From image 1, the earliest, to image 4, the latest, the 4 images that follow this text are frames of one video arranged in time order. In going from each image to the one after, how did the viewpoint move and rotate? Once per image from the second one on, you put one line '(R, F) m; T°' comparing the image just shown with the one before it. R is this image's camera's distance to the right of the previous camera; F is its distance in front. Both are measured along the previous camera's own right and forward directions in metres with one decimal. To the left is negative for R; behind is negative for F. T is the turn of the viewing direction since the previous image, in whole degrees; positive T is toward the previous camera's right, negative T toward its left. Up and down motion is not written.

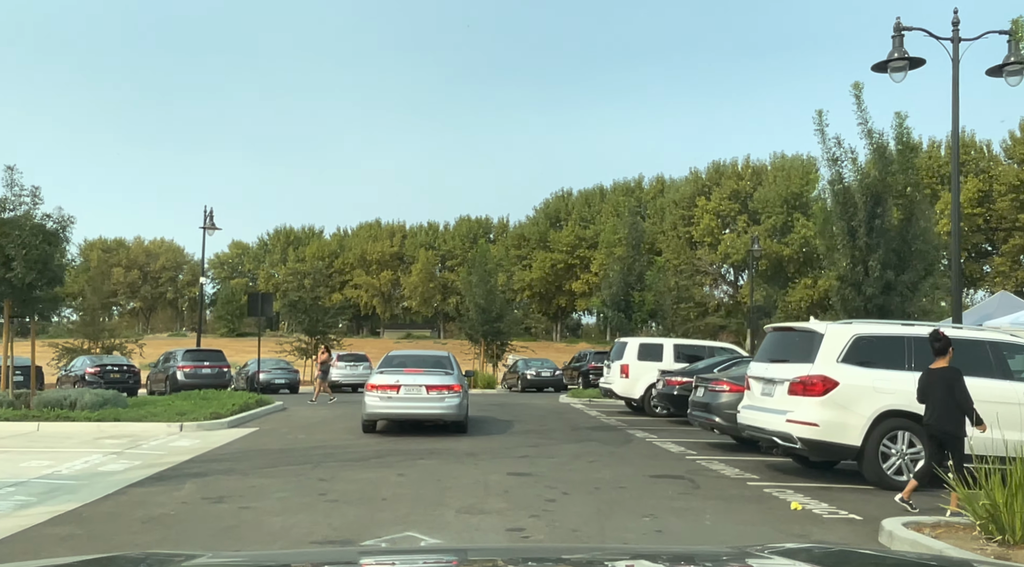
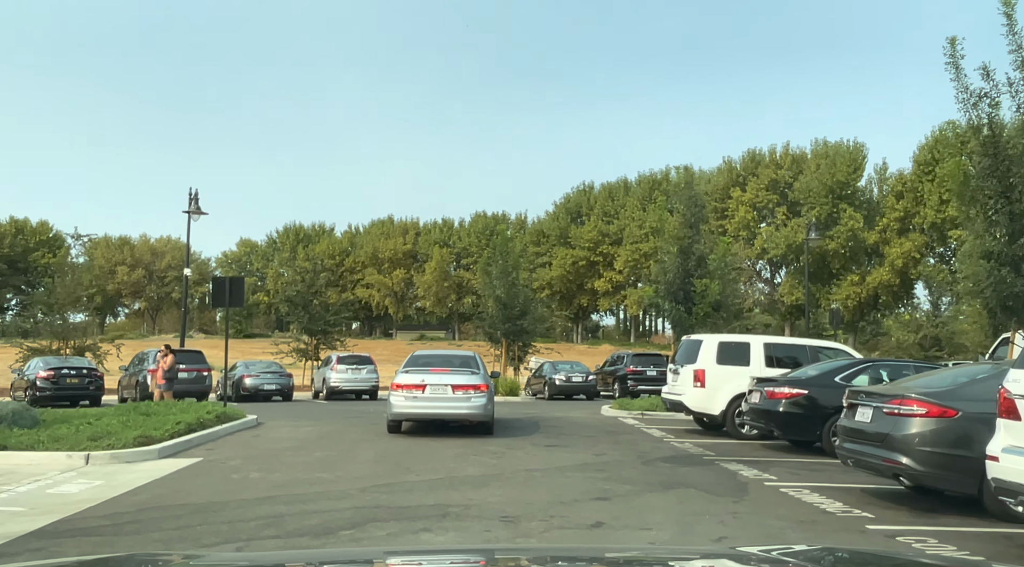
(-0.4, +5.0) m; -1°
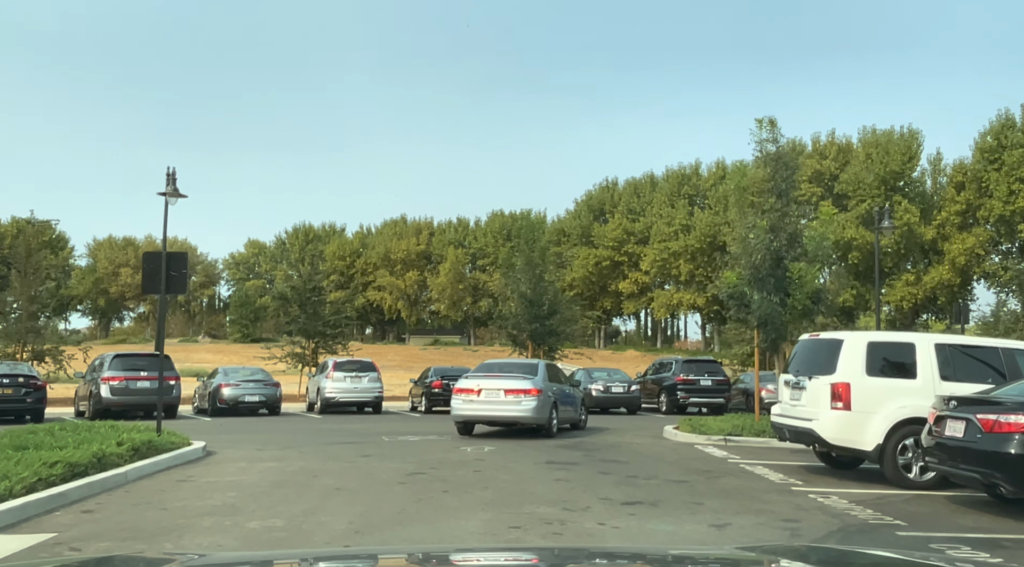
(-0.4, +5.1) m; -1°
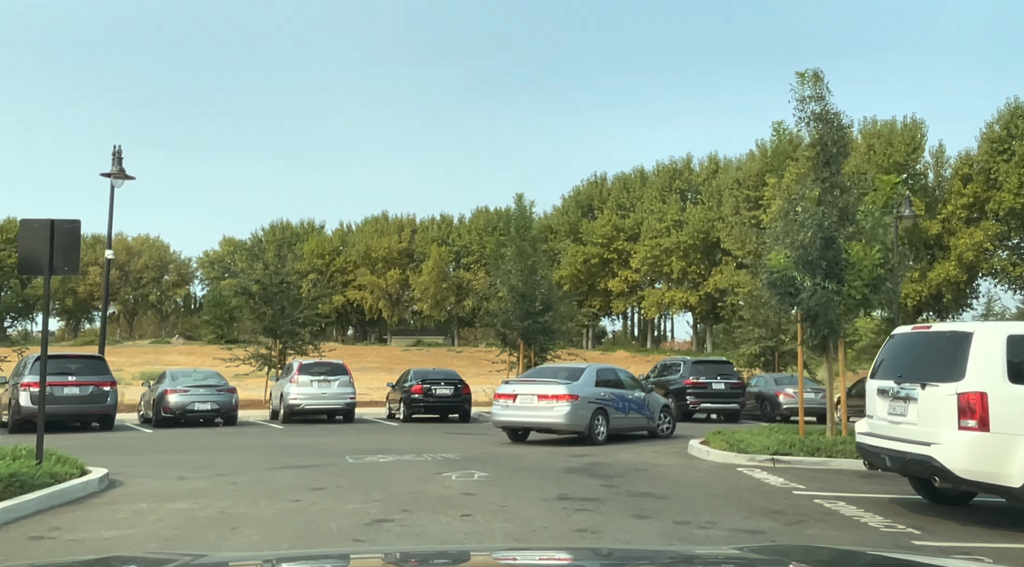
(-0.2, +3.1) m; +1°
